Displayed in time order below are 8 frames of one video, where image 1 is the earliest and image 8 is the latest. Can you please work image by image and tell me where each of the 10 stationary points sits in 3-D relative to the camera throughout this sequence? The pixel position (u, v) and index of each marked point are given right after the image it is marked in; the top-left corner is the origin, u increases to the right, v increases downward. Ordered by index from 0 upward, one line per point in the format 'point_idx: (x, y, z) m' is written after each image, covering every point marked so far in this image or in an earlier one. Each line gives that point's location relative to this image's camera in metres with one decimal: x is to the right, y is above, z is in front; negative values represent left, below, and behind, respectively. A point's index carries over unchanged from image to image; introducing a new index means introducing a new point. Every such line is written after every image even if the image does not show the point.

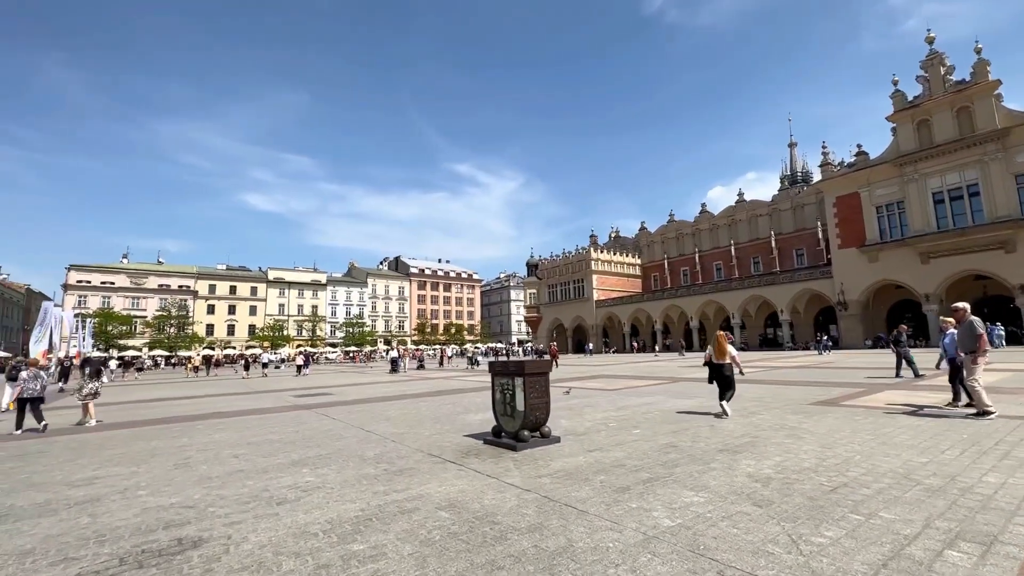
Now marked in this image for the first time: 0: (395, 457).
0: (-1.4, -2.1, +5.7) m
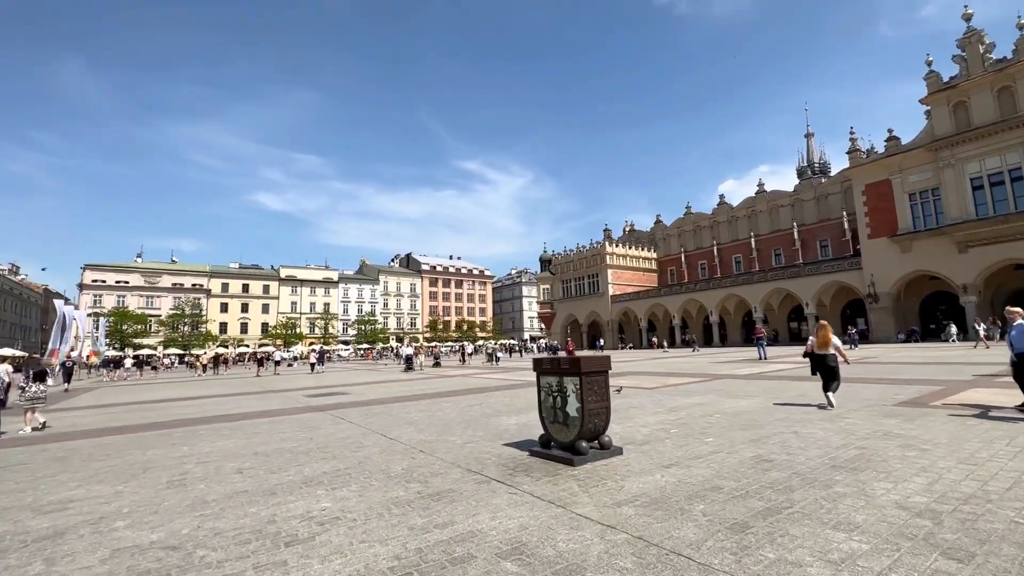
0: (-0.8, -1.9, +4.7) m
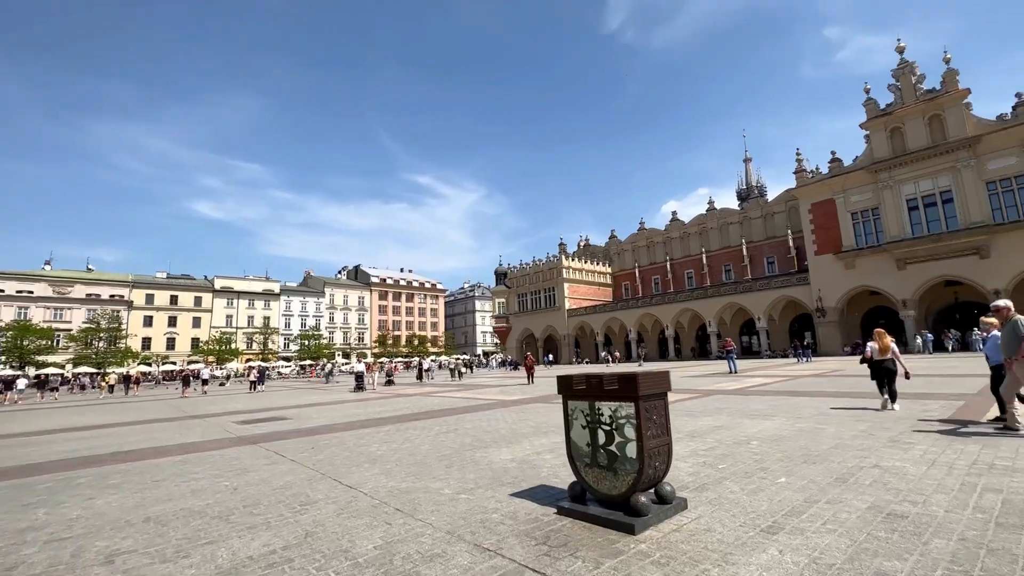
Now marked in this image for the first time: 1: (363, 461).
0: (-0.6, -1.8, +3.0) m
1: (-2.0, -2.3, +6.1) m
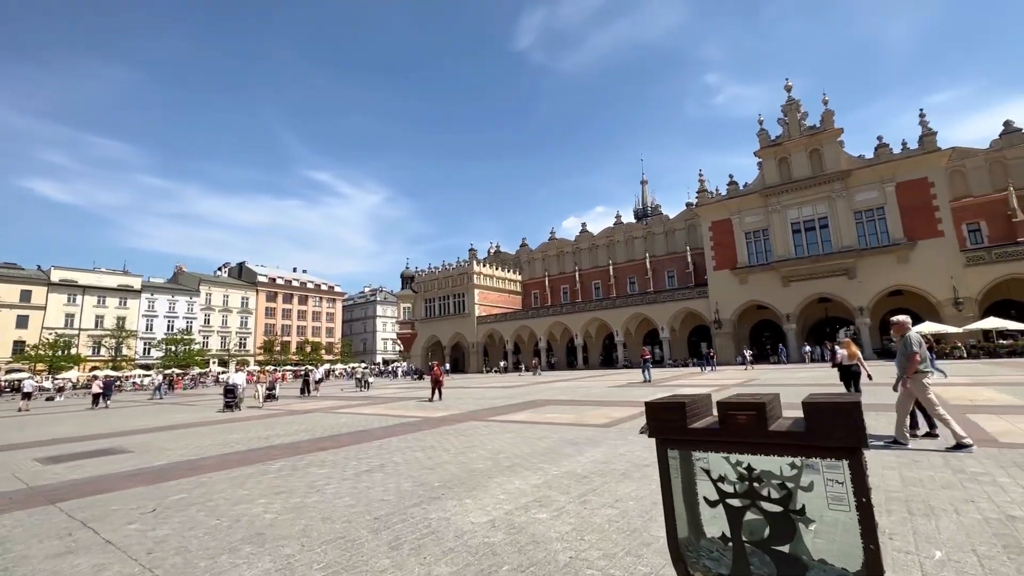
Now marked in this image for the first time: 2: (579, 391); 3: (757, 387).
0: (-0.2, -1.5, +0.9) m
1: (-2.1, -2.0, +3.7) m
2: (+2.8, -4.3, +19.3) m
3: (+9.1, -3.6, +17.2) m
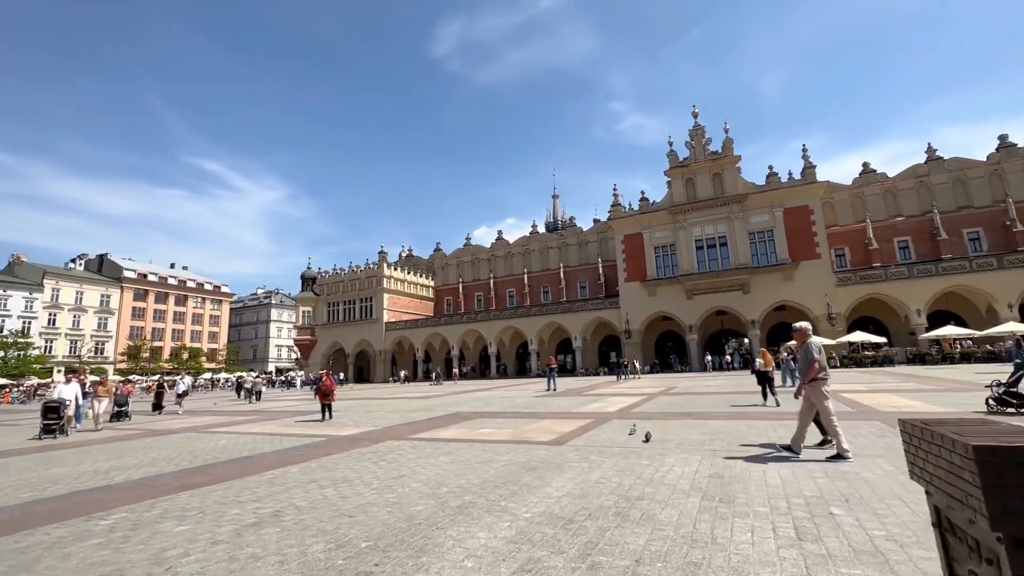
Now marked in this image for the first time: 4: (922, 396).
0: (+0.4, -1.2, -0.5) m
1: (-2.1, -1.7, +1.8) m
2: (-0.4, -4.4, +18.1) m
3: (+6.2, -3.9, +17.2) m
4: (+11.1, -2.9, +12.7) m
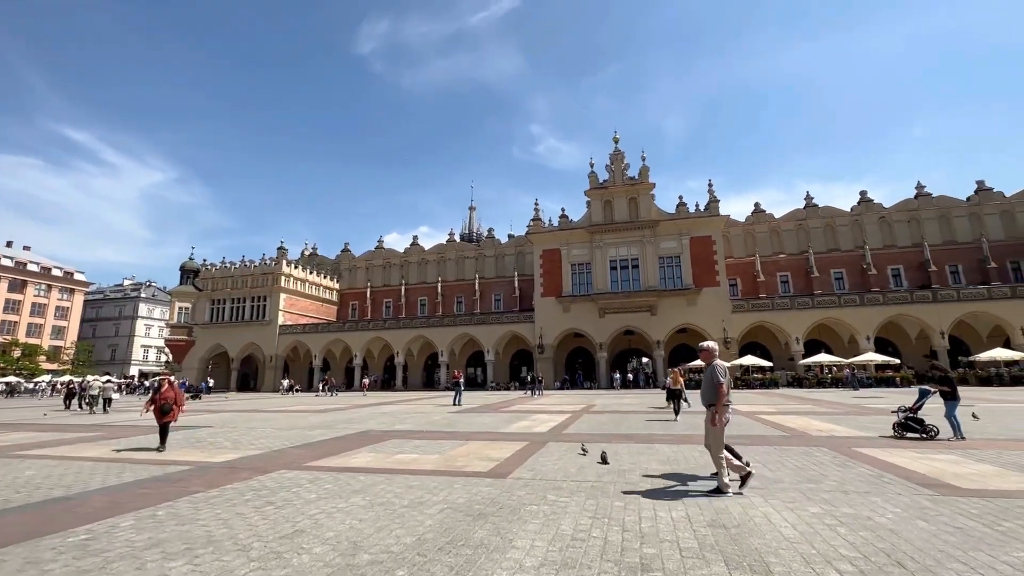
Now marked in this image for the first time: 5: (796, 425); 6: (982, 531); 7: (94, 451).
0: (+1.1, -1.0, -1.7) m
1: (-1.8, -1.4, +0.1) m
2: (-3.4, -4.5, +16.2) m
3: (+3.3, -4.5, +16.7) m
4: (+9.0, -3.7, +13.2) m
5: (+7.1, -3.4, +11.6) m
6: (+3.9, -2.0, +3.8) m
7: (-8.2, -3.2, +9.1) m
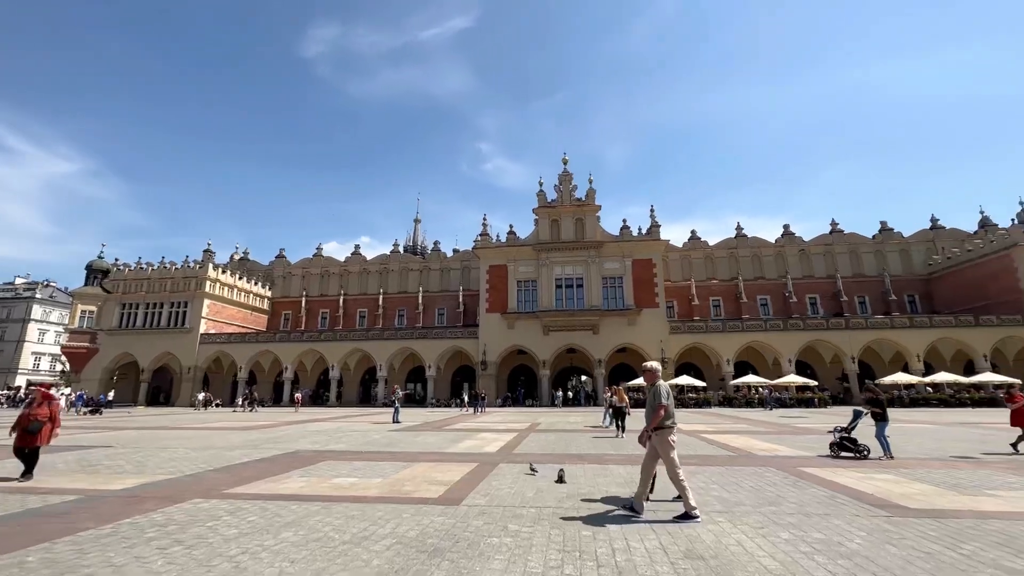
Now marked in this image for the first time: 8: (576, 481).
0: (+1.6, -0.9, -2.0) m
1: (-1.5, -1.2, -0.6) m
2: (-5.2, -4.8, +15.1) m
3: (+1.3, -5.0, +16.4) m
4: (+7.4, -4.4, +13.7) m
5: (+5.8, -4.0, +11.9) m
6: (+3.6, -2.2, +3.8) m
7: (-9.0, -3.0, +7.5) m
8: (+0.9, -2.9, +7.0) m
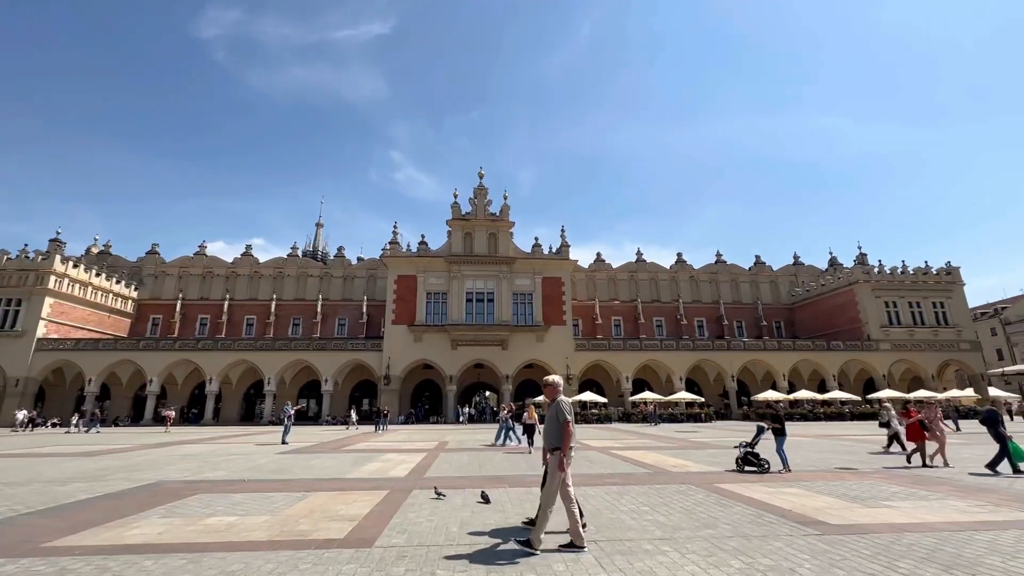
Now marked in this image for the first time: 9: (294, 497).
0: (+2.3, -0.8, -2.2) m
1: (-1.0, -1.0, -1.5) m
2: (-7.9, -4.8, +13.1) m
3: (-1.7, -5.4, +15.6) m
4: (+4.8, -5.0, +14.1) m
5: (+3.5, -4.4, +12.0) m
6: (+3.1, -2.3, +3.8) m
7: (-10.0, -2.7, +4.9) m
8: (-0.2, -3.0, +6.3) m
9: (-3.4, -3.3, +7.4) m
